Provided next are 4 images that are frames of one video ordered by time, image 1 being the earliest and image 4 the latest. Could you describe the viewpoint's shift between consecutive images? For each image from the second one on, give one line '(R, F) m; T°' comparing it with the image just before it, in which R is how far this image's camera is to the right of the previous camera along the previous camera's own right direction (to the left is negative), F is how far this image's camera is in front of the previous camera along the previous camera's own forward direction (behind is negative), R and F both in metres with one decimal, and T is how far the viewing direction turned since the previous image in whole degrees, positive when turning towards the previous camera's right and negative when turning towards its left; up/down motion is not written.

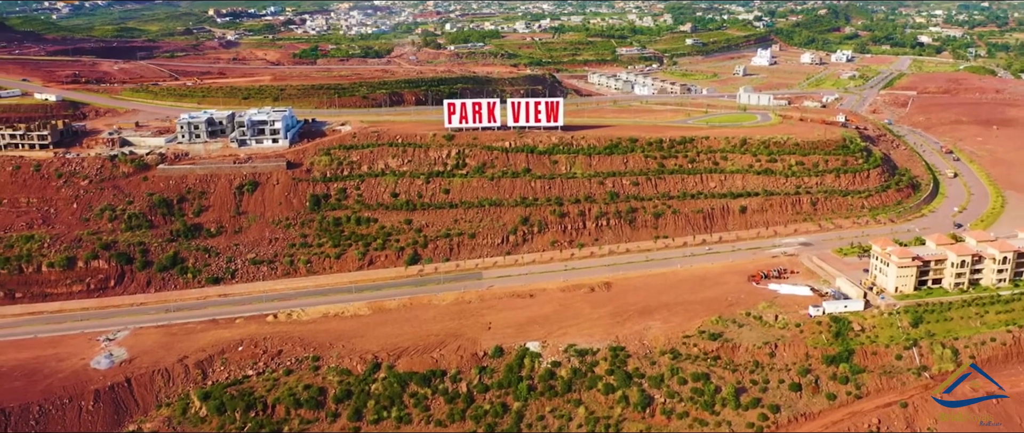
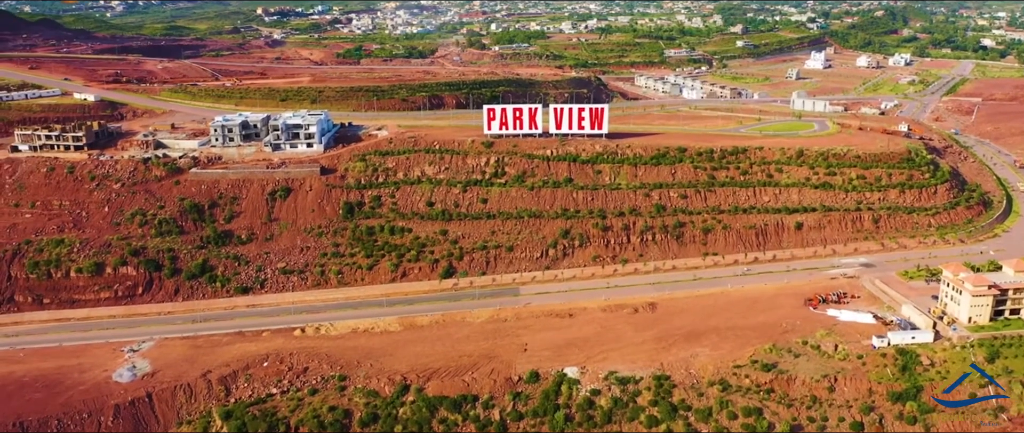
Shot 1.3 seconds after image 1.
(0.0, +2.5) m; -3°
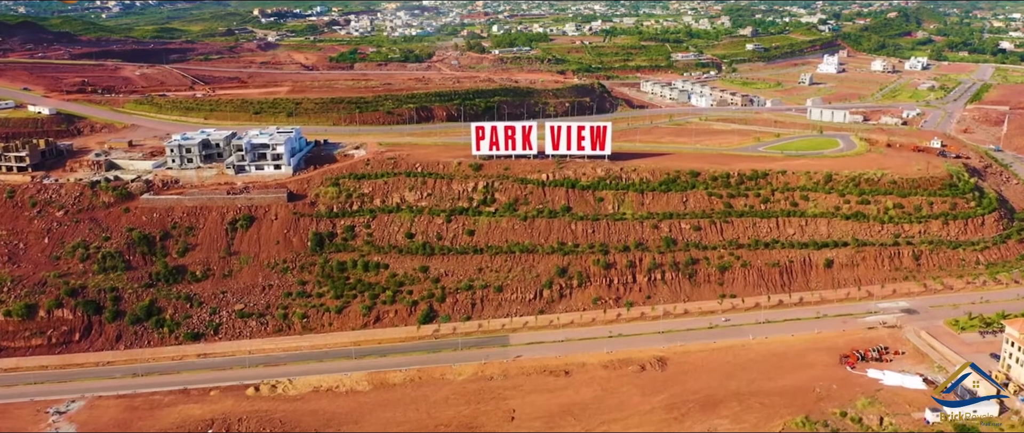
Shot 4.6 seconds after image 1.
(+1.0, +6.5) m; 0°
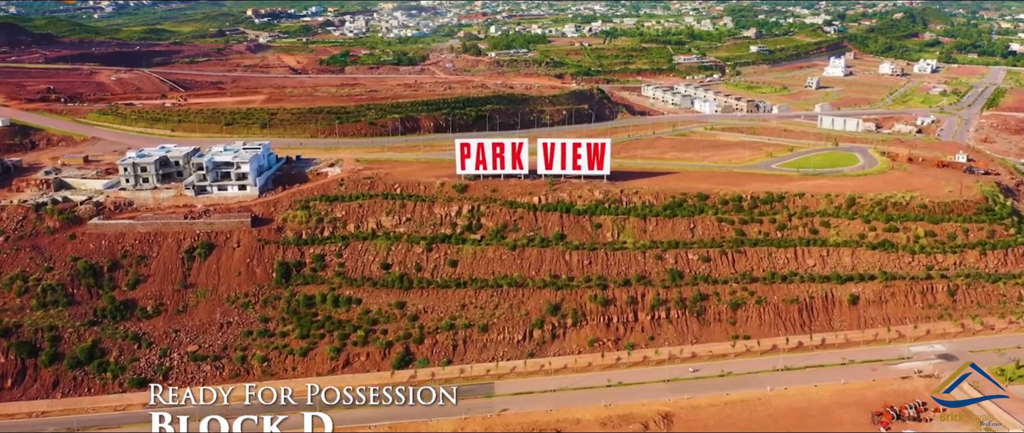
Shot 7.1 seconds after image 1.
(+0.8, +5.0) m; 0°
